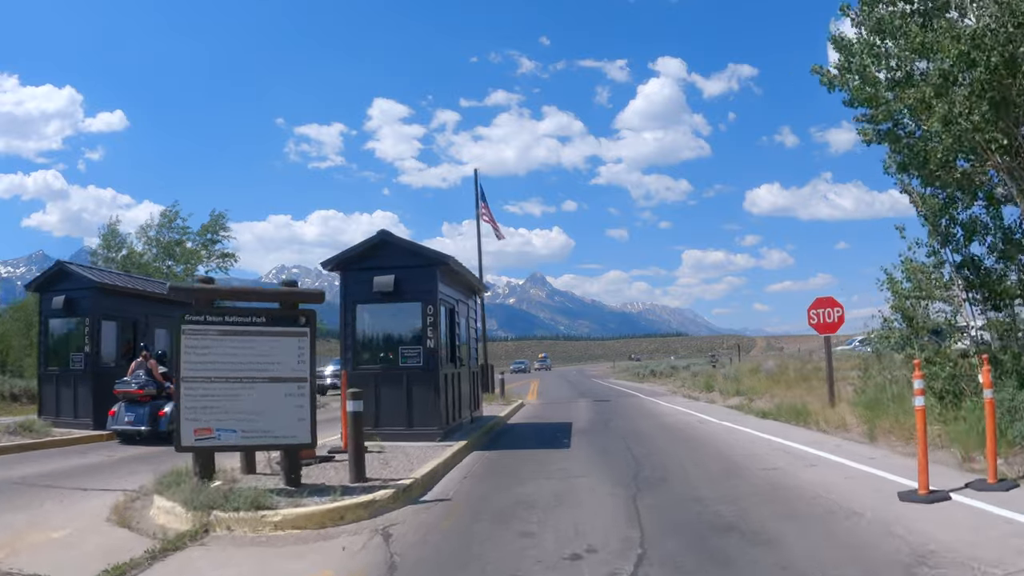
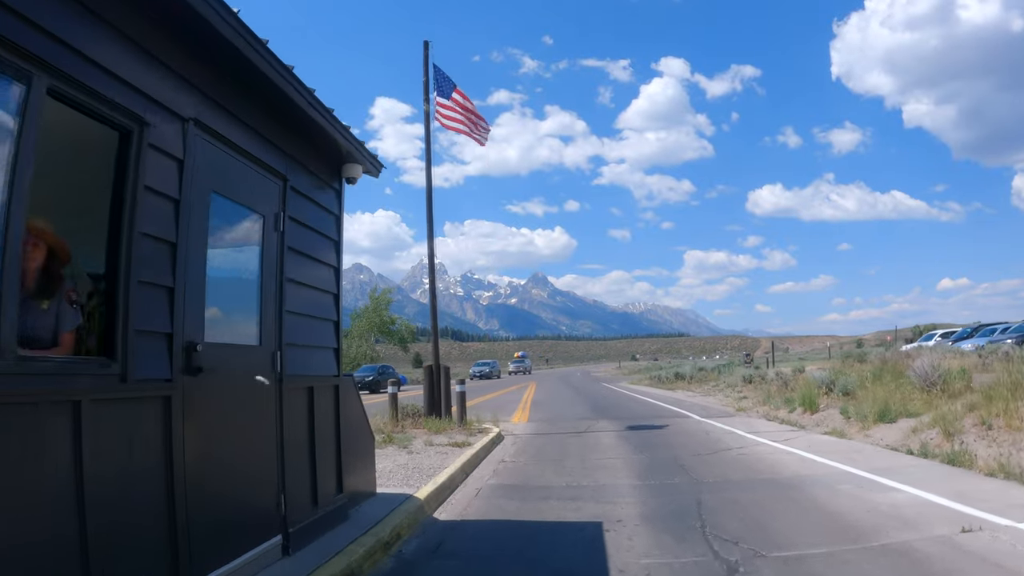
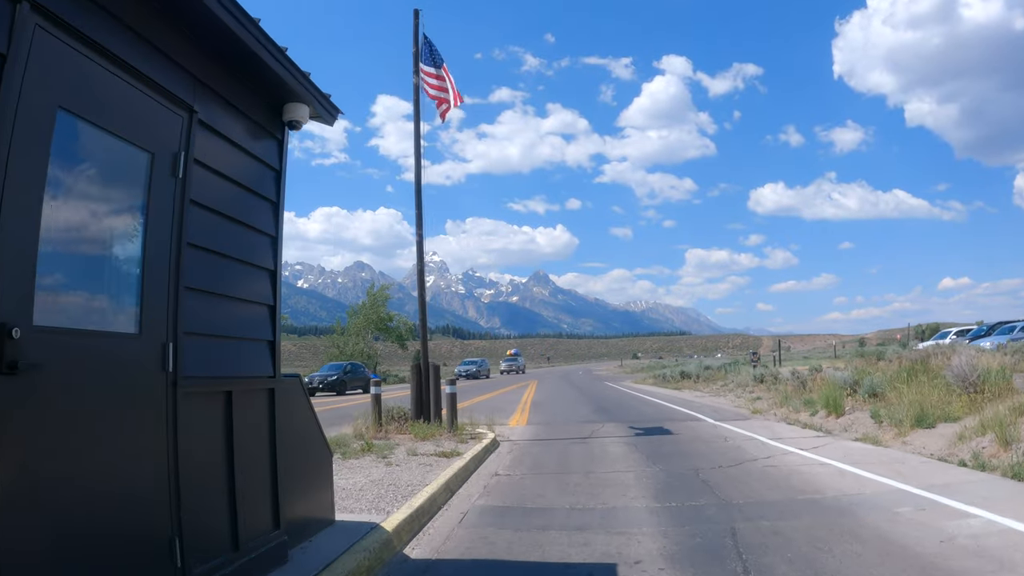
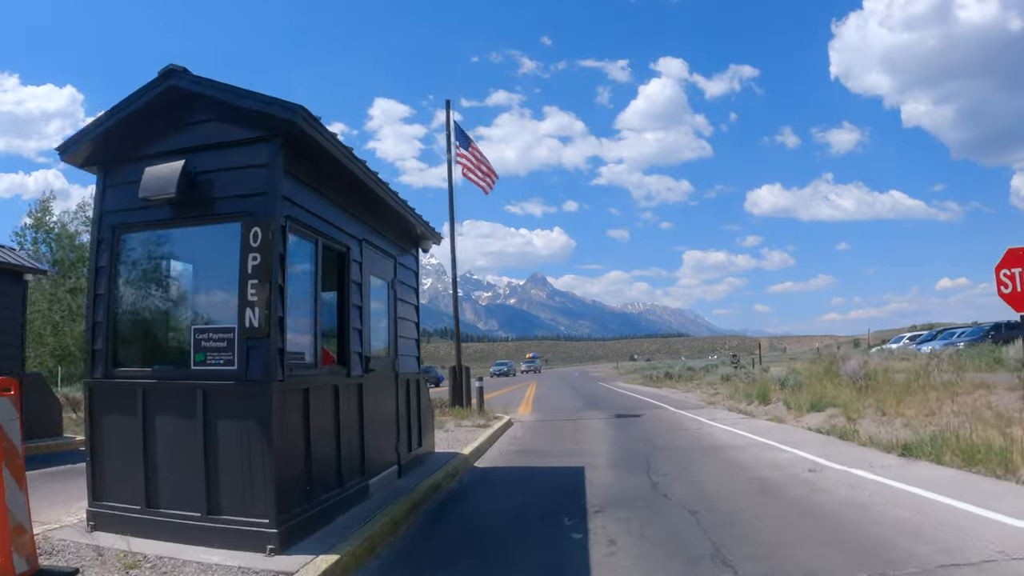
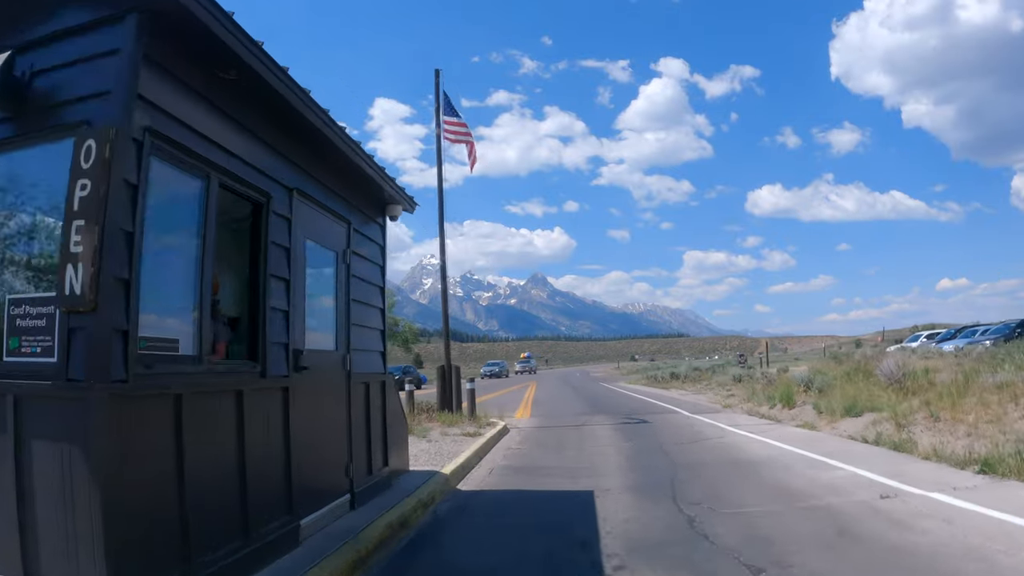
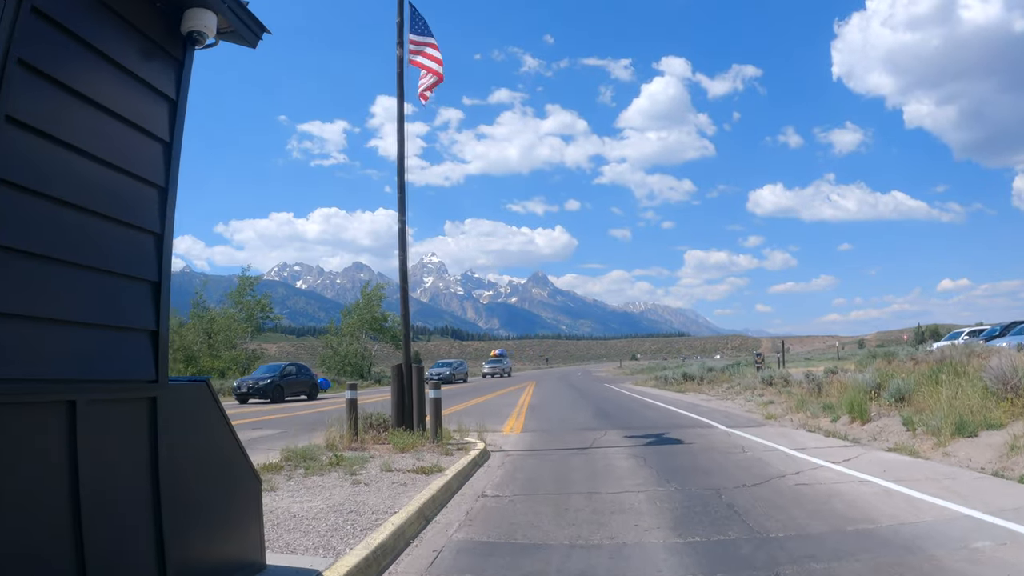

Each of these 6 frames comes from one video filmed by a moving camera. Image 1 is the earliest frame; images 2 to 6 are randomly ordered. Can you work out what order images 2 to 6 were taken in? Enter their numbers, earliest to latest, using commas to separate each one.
4, 5, 2, 3, 6
